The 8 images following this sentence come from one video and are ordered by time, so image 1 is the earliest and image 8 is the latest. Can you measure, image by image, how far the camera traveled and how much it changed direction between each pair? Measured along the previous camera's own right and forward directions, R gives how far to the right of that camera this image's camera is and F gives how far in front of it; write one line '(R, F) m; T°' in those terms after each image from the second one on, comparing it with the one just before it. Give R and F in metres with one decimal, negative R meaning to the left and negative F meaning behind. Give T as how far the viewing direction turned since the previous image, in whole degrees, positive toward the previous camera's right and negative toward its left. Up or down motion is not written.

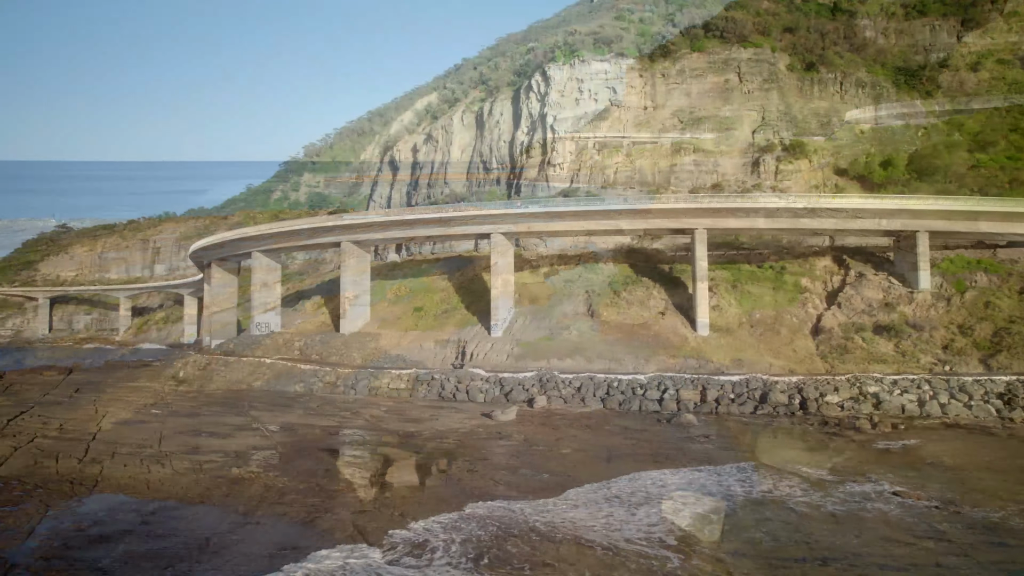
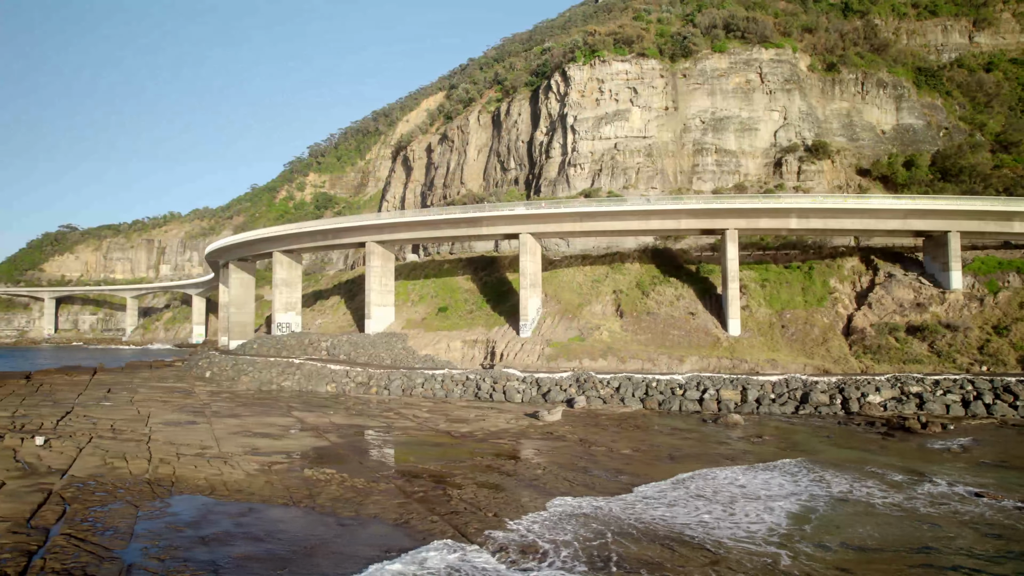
(-1.7, 0.0) m; 0°
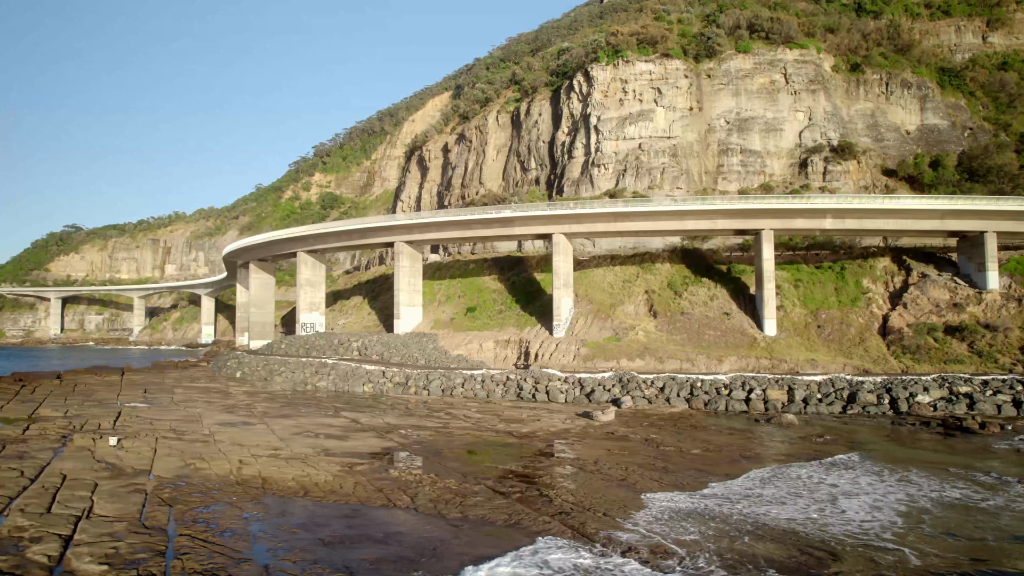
(-2.0, 0.0) m; 0°
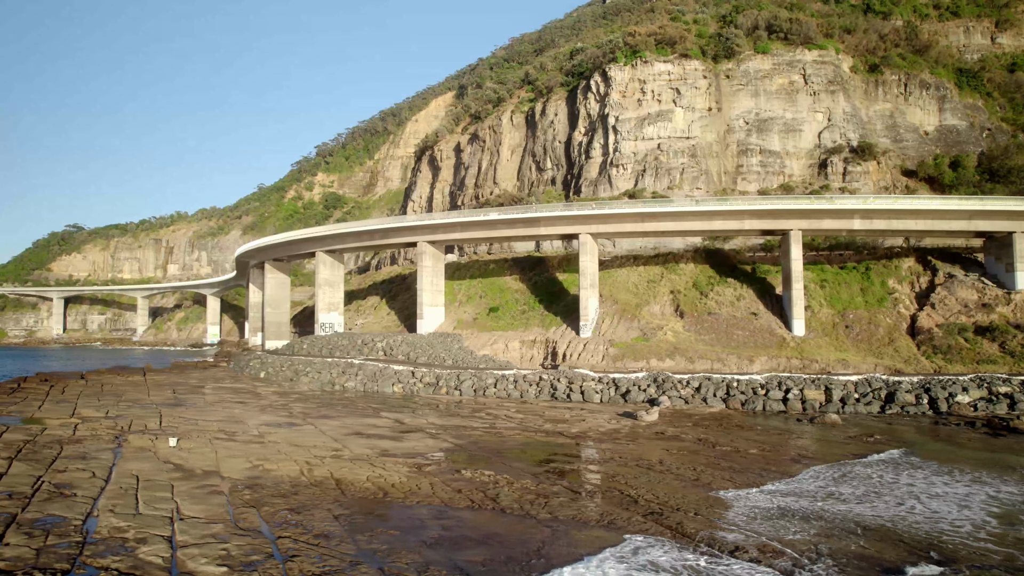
(-1.7, 0.0) m; 0°
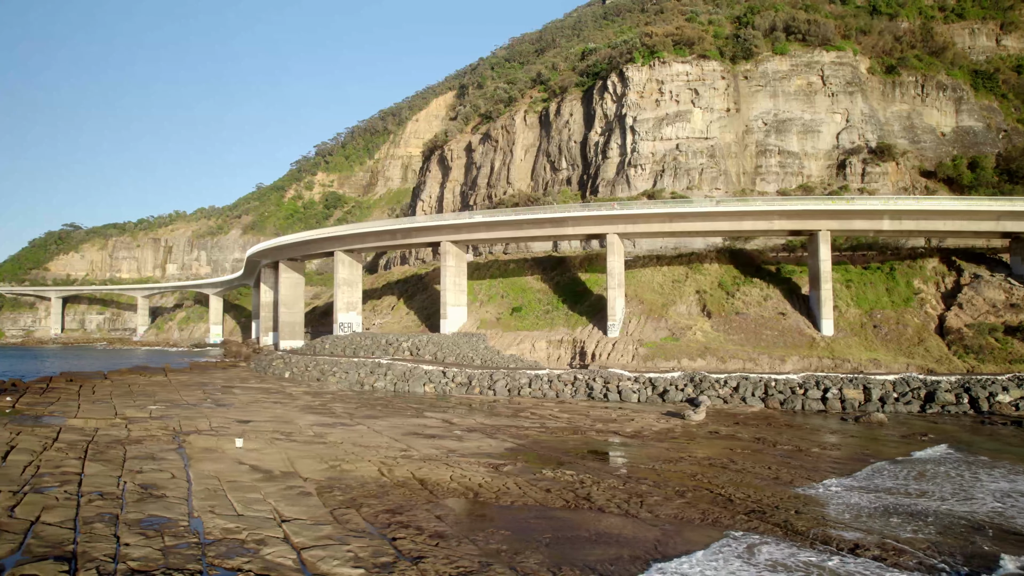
(-2.0, 0.0) m; +1°
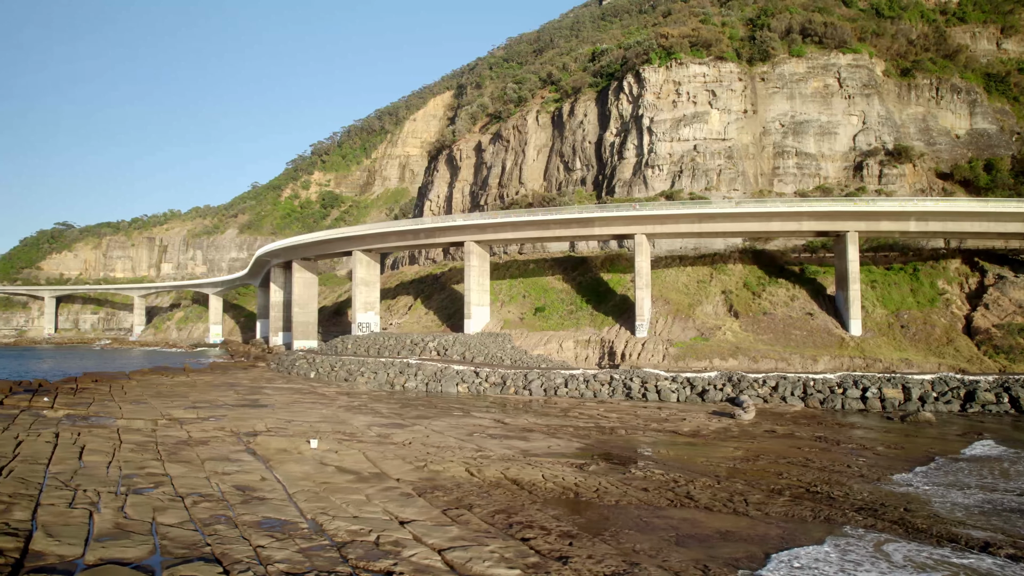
(-2.3, 0.0) m; +1°
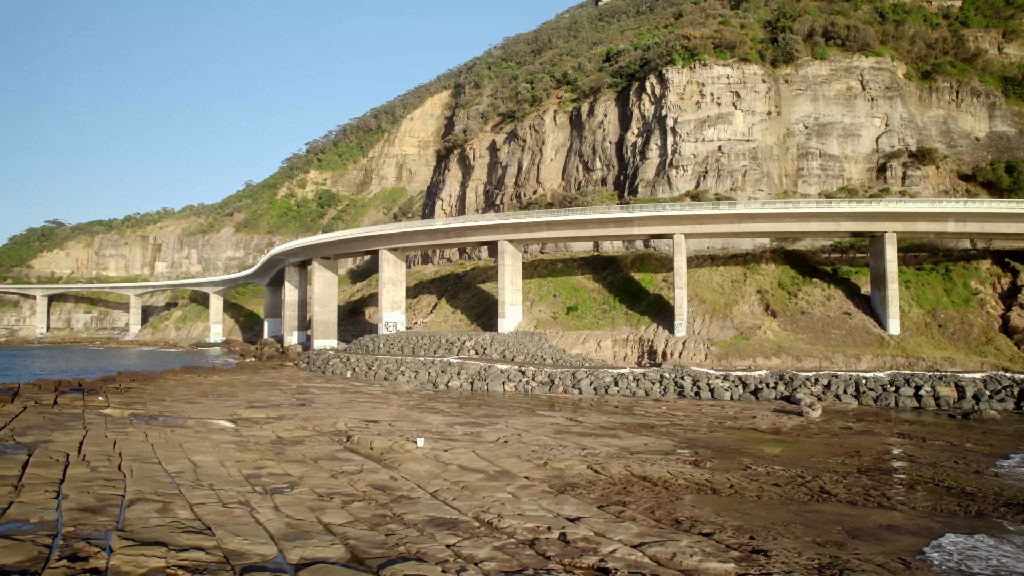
(-3.1, 0.0) m; +1°
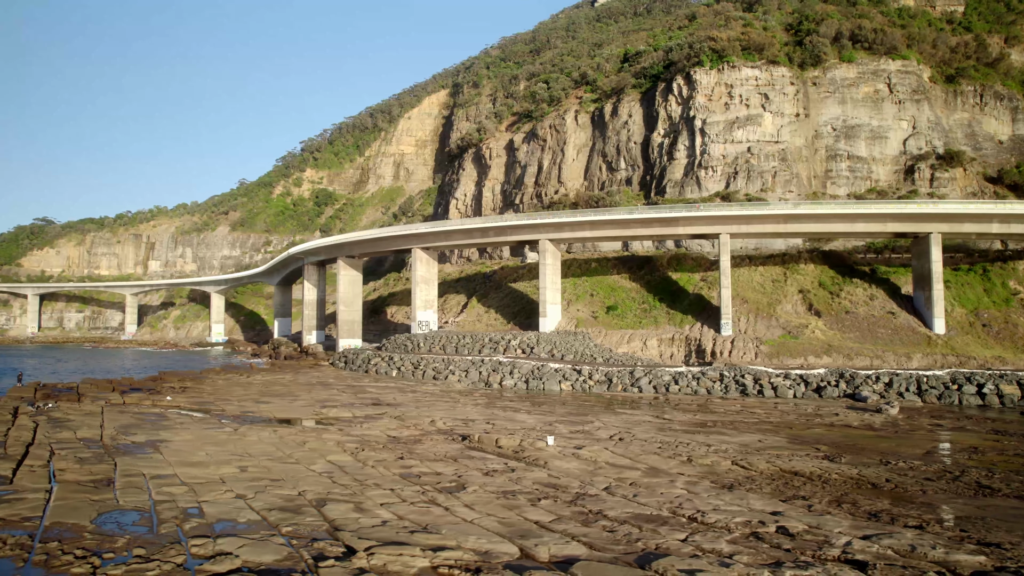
(-3.8, +0.1) m; +1°
